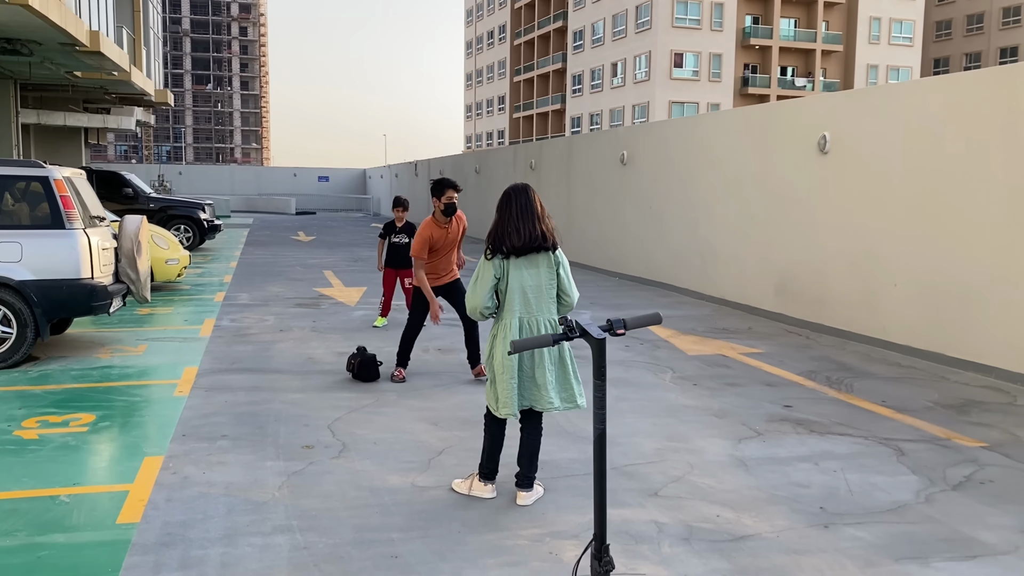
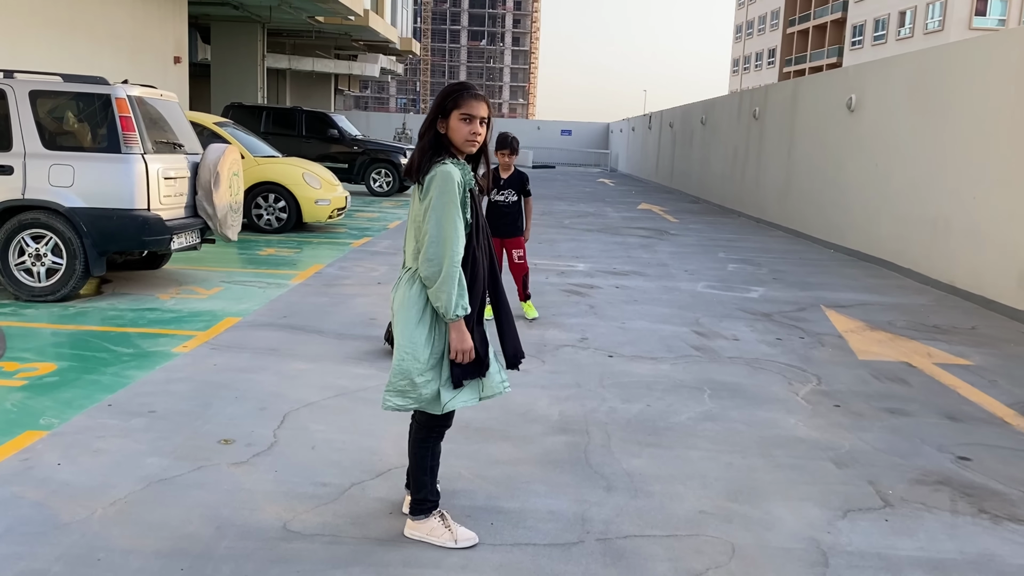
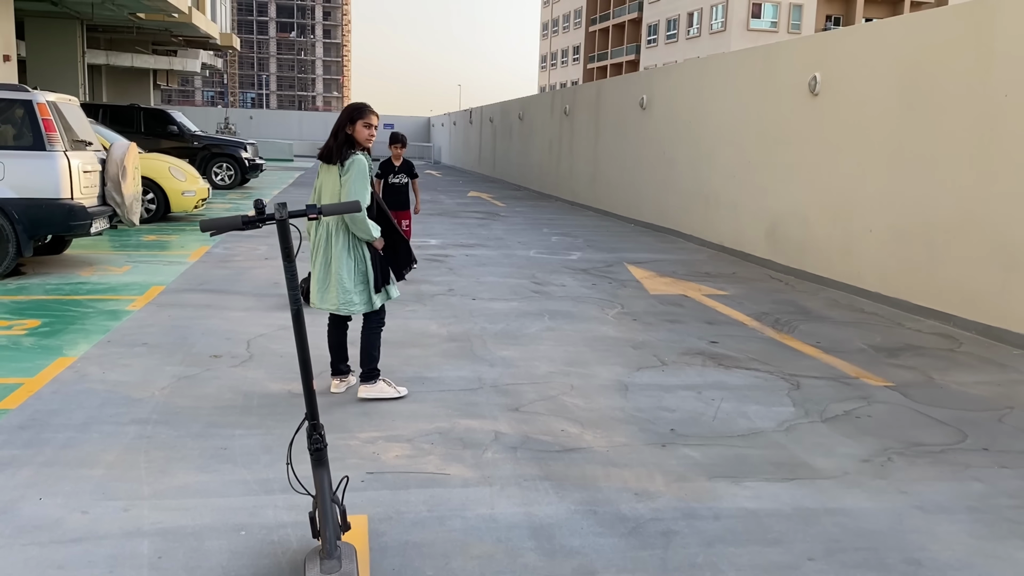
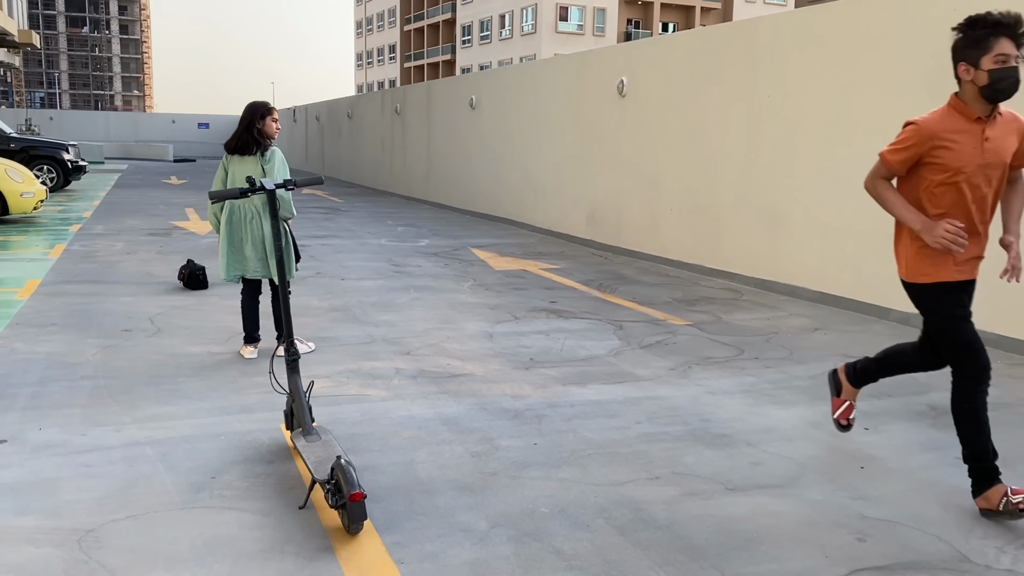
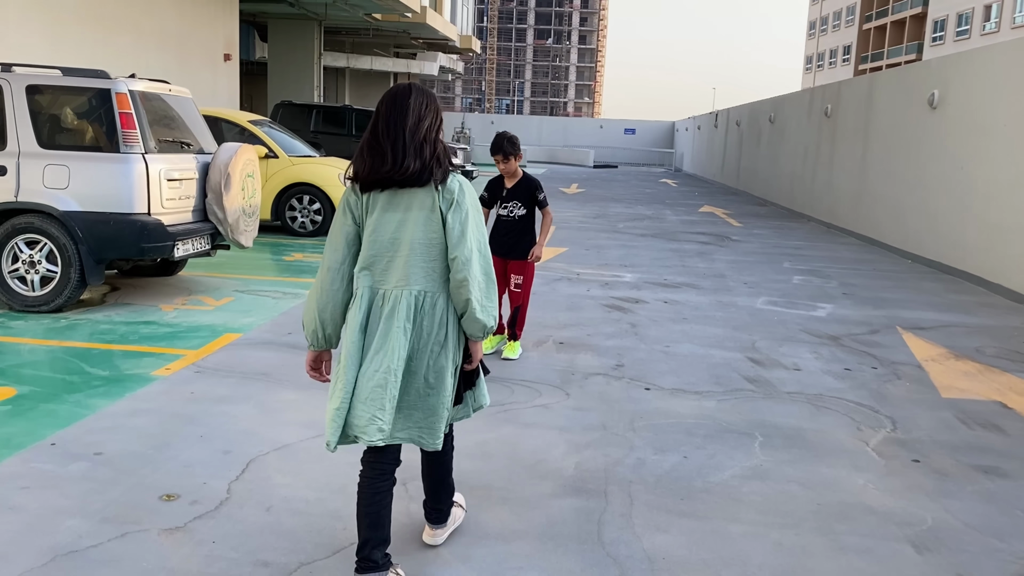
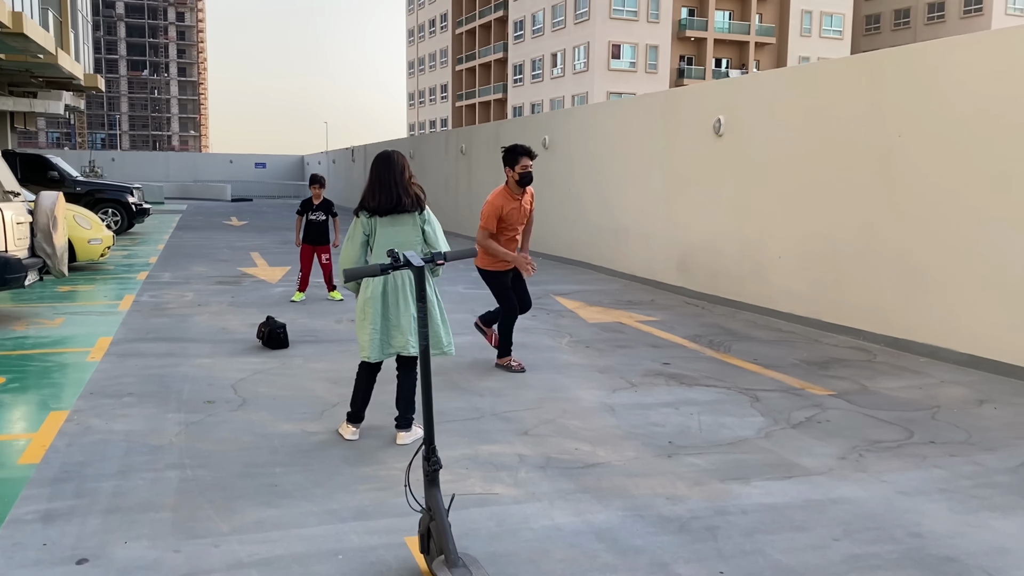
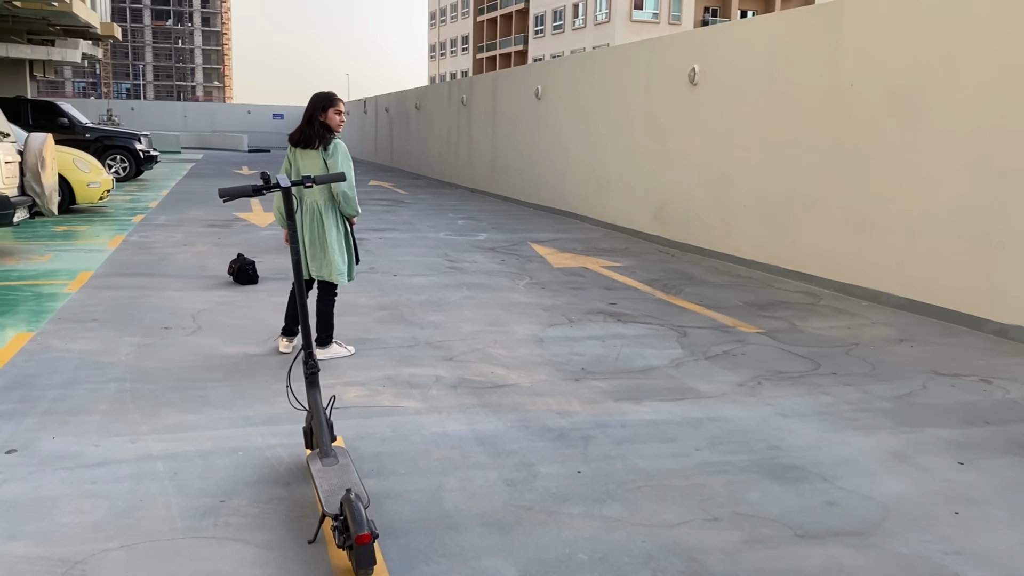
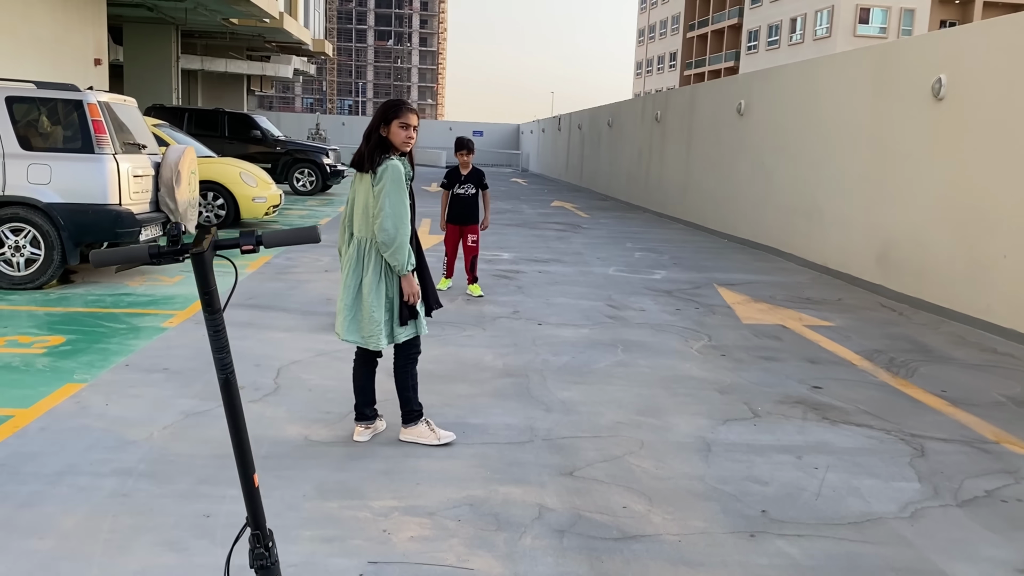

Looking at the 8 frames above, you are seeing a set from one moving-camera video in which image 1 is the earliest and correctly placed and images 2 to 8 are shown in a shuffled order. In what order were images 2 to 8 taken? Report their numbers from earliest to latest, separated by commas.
6, 4, 7, 3, 8, 2, 5
